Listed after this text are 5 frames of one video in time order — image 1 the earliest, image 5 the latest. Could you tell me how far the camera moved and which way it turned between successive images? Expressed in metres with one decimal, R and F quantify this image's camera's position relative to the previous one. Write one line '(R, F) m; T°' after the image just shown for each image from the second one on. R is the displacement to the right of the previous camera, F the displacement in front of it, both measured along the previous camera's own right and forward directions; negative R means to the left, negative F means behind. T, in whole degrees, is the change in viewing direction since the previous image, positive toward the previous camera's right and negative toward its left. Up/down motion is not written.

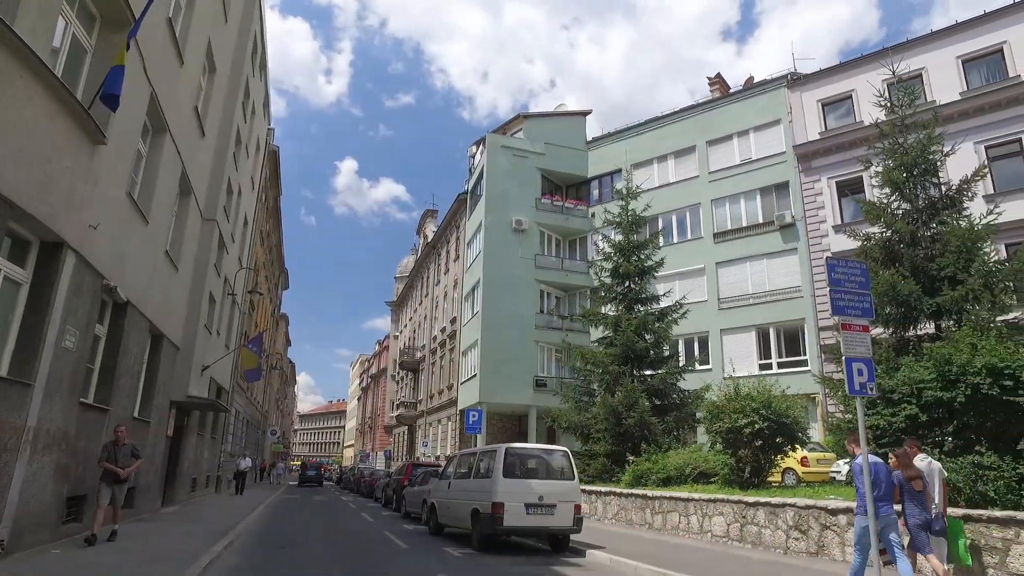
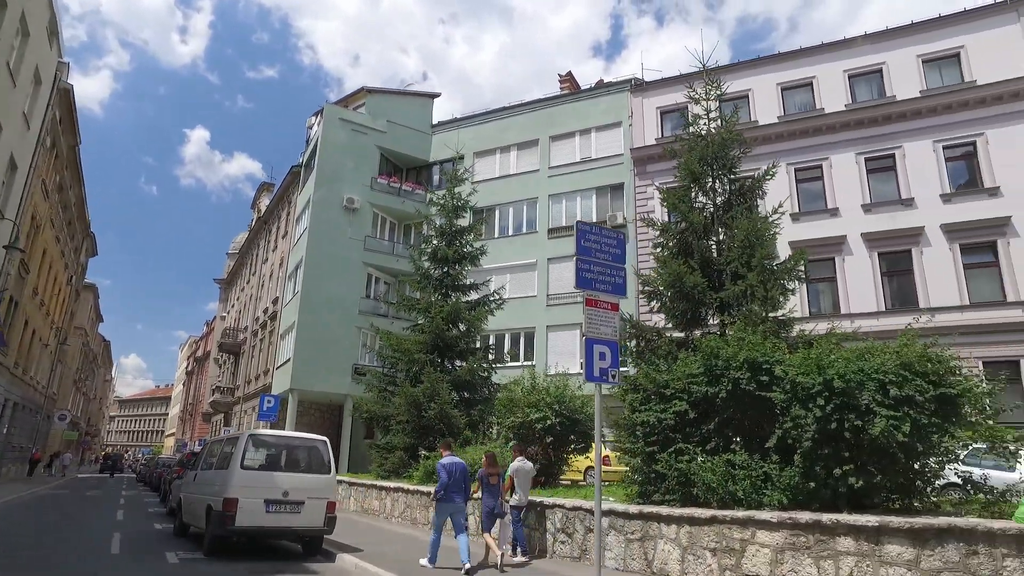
(+1.3, +1.1) m; +11°
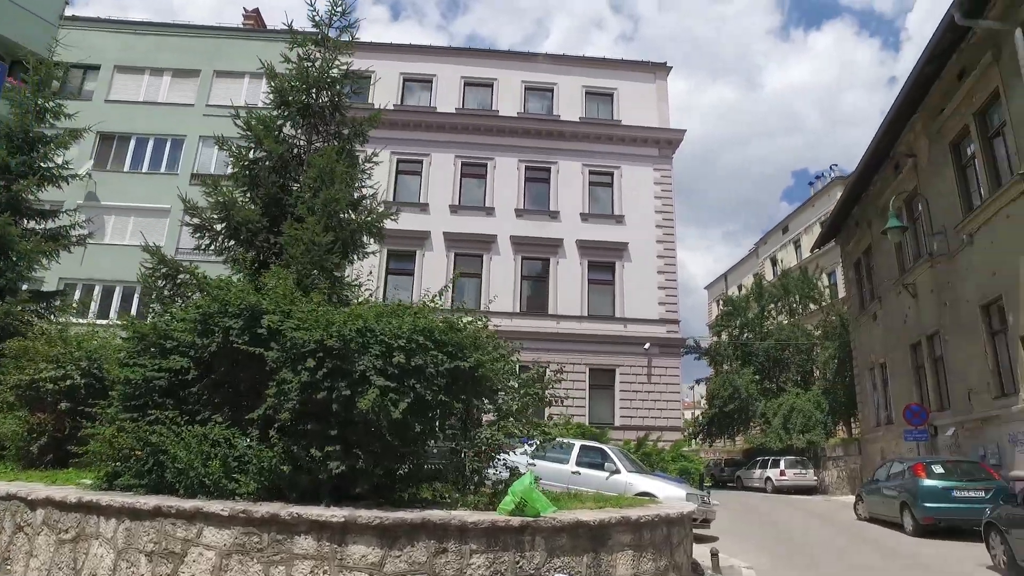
(+2.0, +1.3) m; +24°
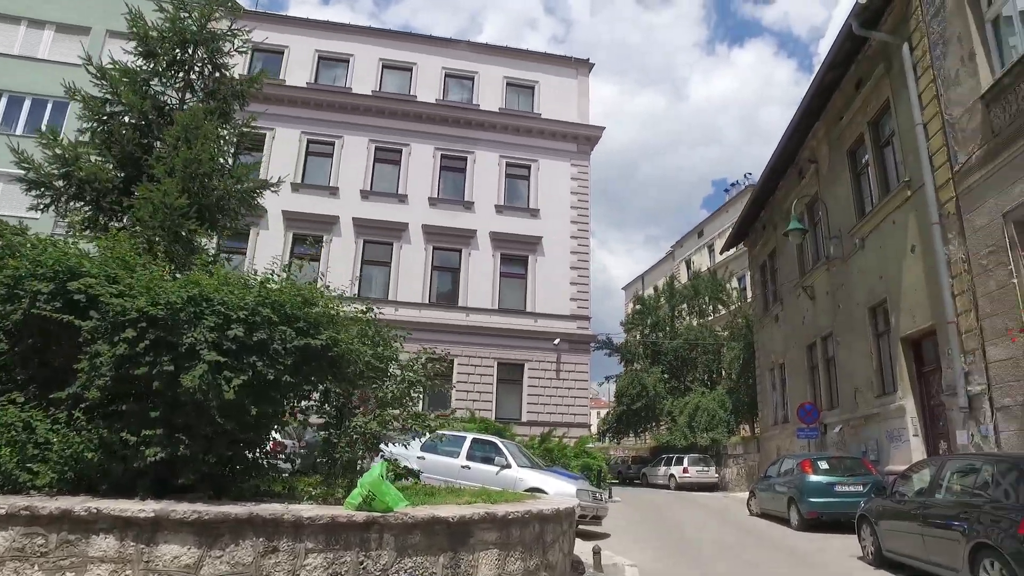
(+0.5, +0.5) m; +6°
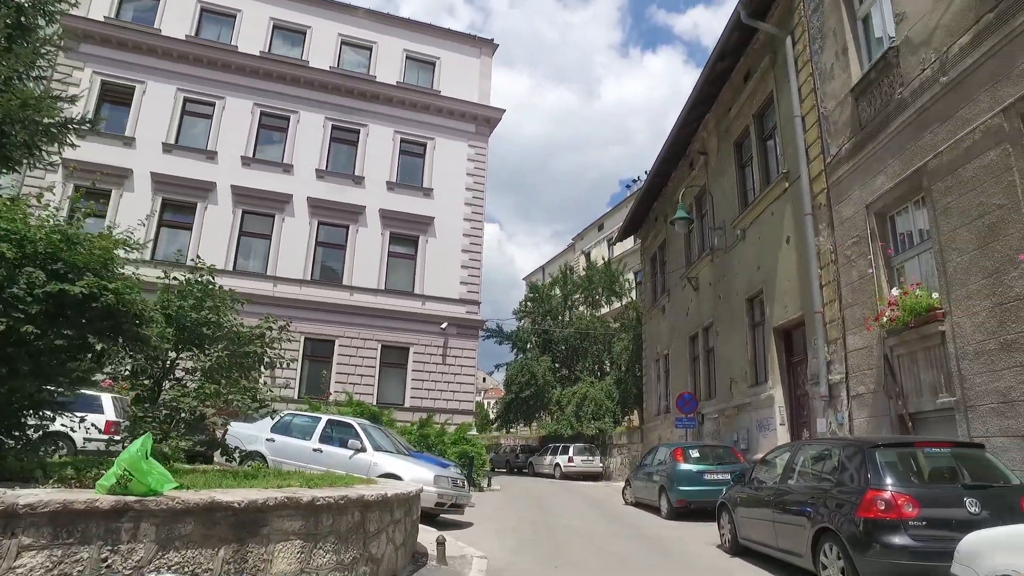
(+0.6, +0.6) m; +8°
